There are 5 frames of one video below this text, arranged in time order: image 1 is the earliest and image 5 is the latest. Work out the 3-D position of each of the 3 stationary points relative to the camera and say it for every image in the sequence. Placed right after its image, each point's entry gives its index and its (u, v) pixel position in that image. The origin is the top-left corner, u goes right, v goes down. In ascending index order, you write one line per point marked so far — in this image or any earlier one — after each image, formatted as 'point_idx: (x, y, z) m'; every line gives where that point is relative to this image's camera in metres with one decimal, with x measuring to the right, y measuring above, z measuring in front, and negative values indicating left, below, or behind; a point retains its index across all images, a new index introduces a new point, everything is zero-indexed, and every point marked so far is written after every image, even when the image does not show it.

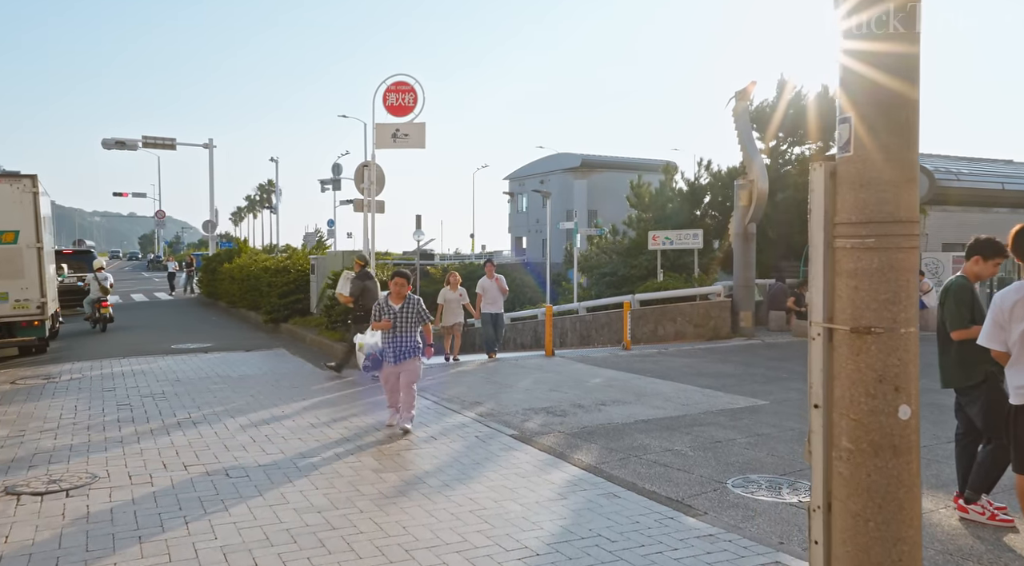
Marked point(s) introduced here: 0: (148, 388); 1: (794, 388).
0: (-4.5, -1.3, +9.2) m
1: (+3.8, -1.4, +10.0) m
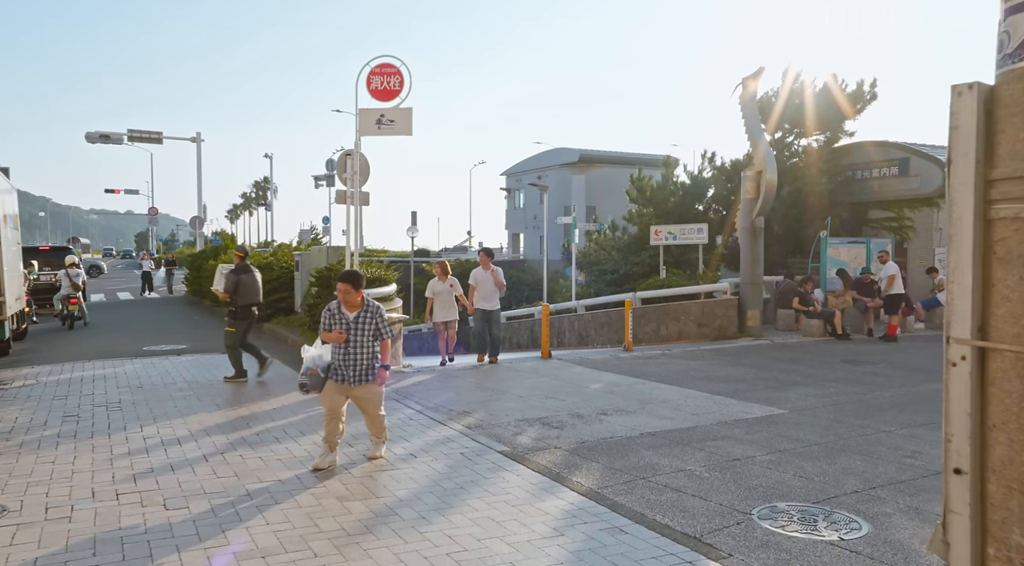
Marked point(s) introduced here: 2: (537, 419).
0: (-4.5, -1.2, +8.4) m
1: (+3.7, -1.4, +9.2) m
2: (+0.3, -1.4, +7.6) m
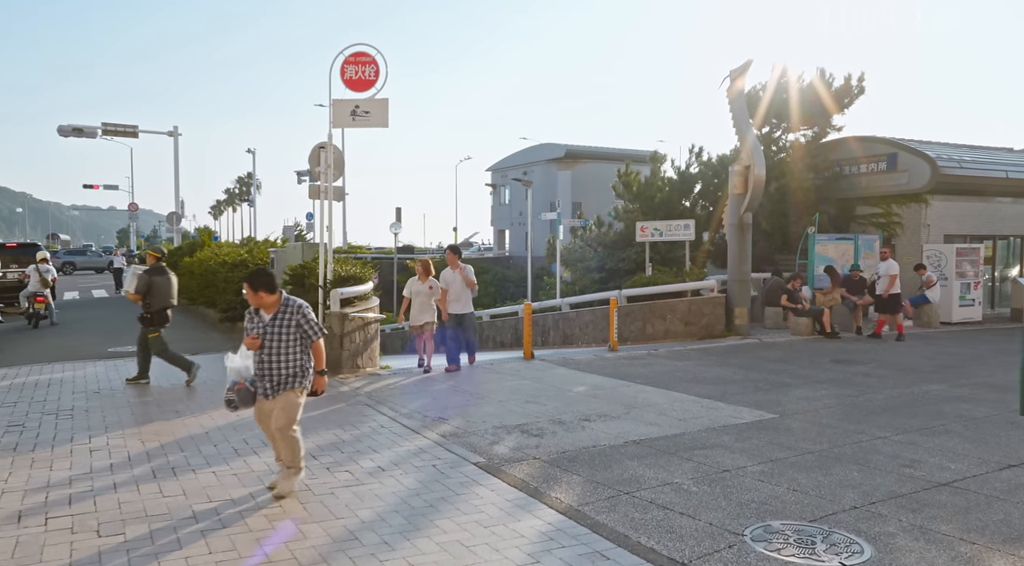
0: (-4.8, -1.2, +7.9) m
1: (+3.4, -1.3, +8.8) m
2: (0.0, -1.4, +7.2) m
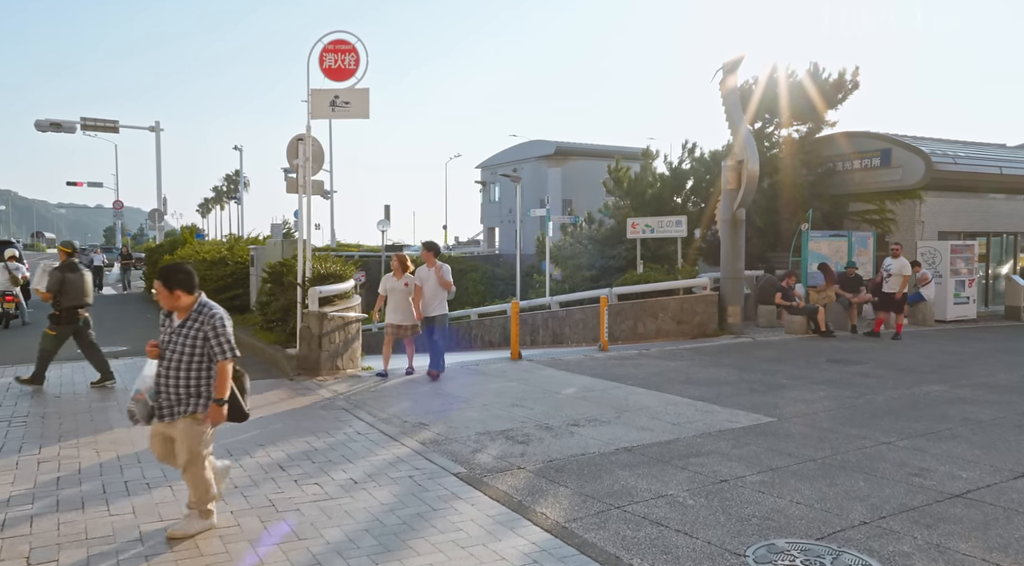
0: (-4.9, -1.2, +7.4) m
1: (+3.3, -1.3, +8.5) m
2: (-0.1, -1.4, +6.8) m
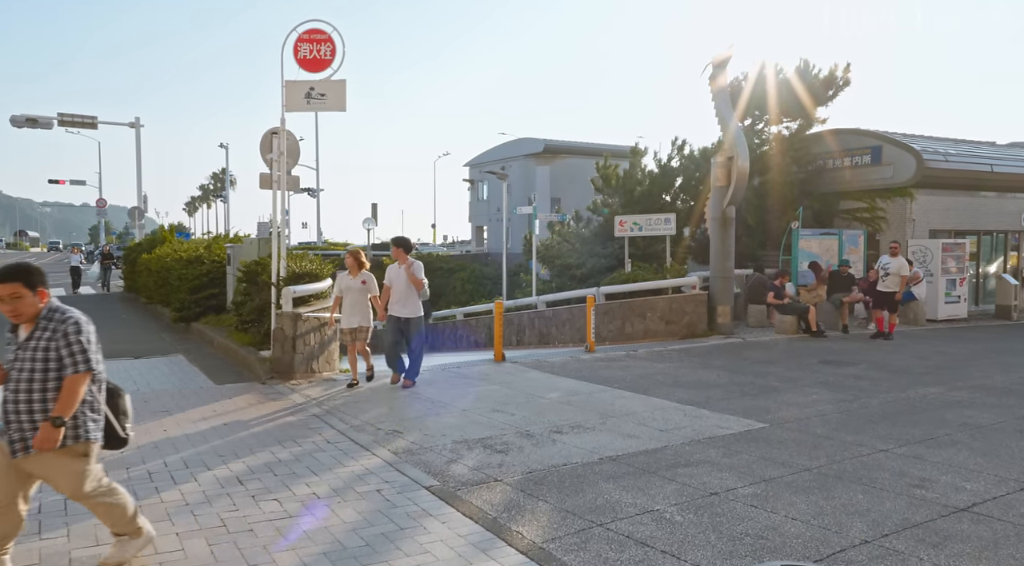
0: (-5.1, -1.2, +7.0) m
1: (+3.1, -1.3, +8.2) m
2: (-0.3, -1.3, +6.4) m
